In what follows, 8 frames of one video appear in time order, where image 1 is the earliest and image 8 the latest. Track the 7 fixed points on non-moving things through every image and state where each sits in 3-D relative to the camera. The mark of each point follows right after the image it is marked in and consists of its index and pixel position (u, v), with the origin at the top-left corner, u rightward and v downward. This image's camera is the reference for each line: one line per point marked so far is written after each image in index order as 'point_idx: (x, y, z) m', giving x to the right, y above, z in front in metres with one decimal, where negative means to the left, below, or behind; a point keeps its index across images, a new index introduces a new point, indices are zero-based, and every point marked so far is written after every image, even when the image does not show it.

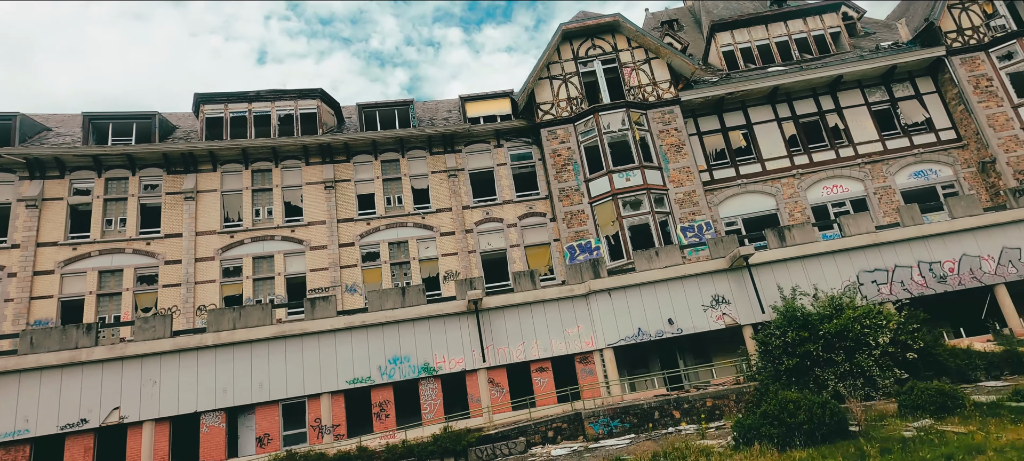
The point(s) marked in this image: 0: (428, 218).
0: (-3.1, +0.4, +19.6) m
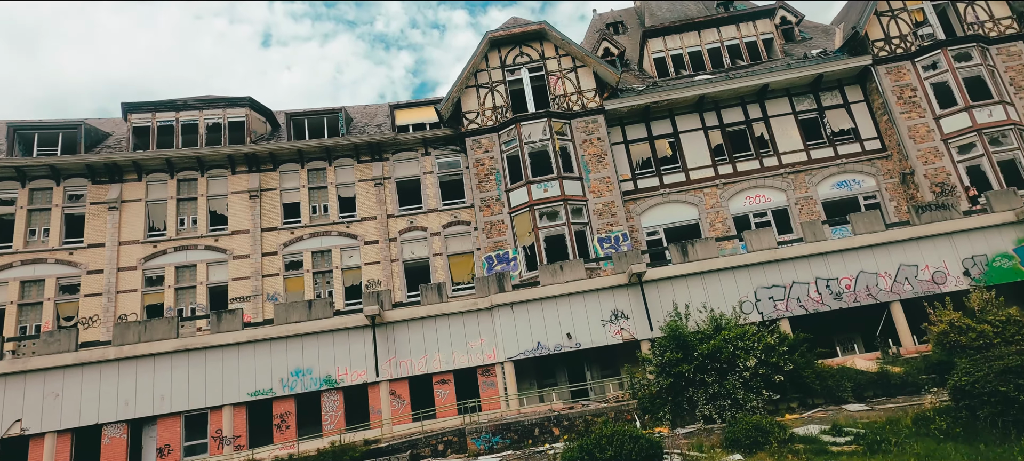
0: (-5.9, +0.1, +19.8) m
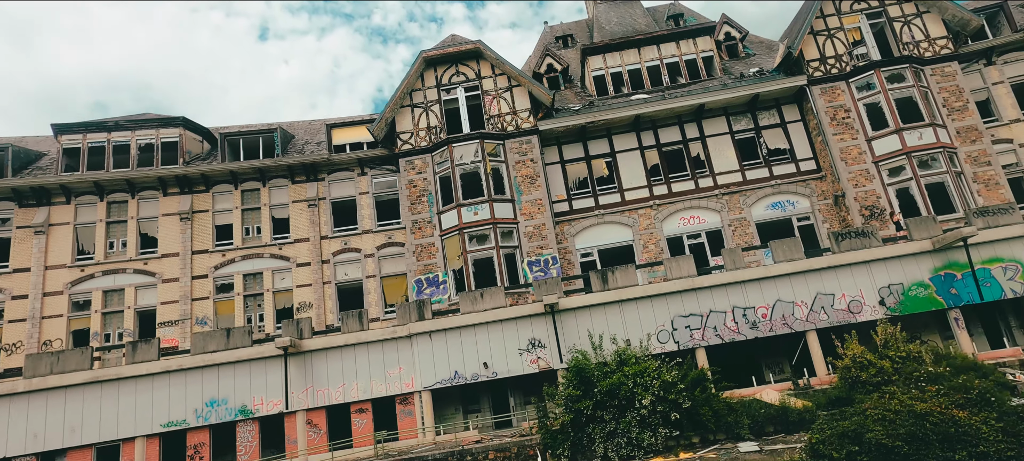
0: (-8.4, -0.7, +19.7) m
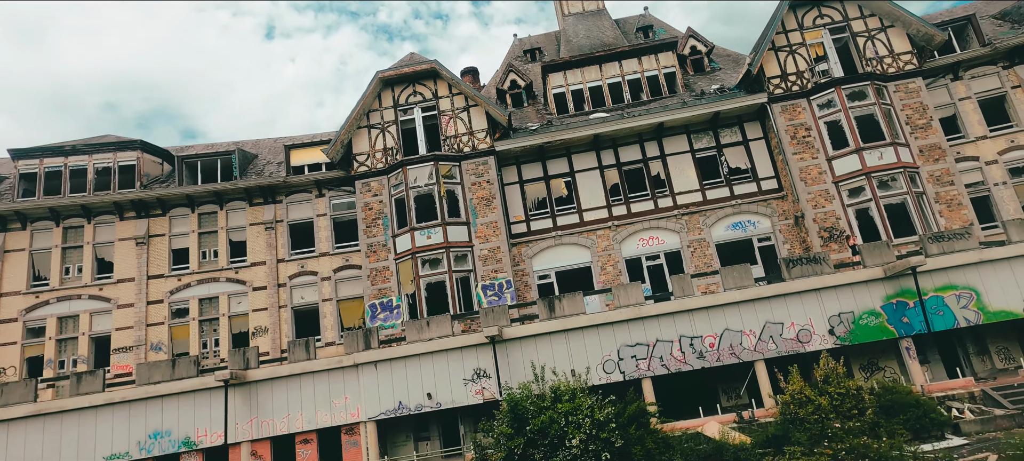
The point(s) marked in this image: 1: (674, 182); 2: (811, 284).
0: (-10.0, -1.6, +19.7) m
1: (+6.0, +1.8, +19.8) m
2: (+8.5, -1.5, +15.2) m
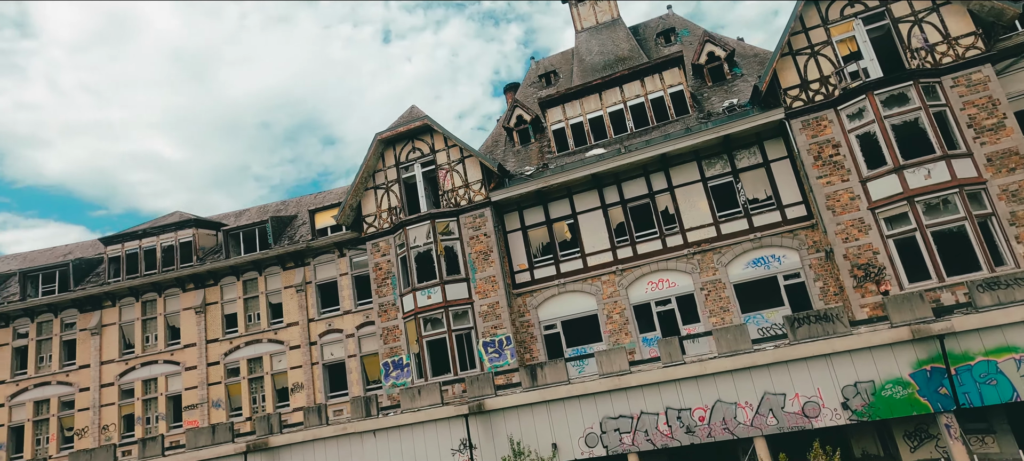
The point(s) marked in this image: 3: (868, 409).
0: (-9.4, -4.2, +21.6) m
1: (+5.8, +0.5, +18.0) m
2: (+7.5, -2.9, +13.1) m
3: (+8.4, -4.2, +12.6) m
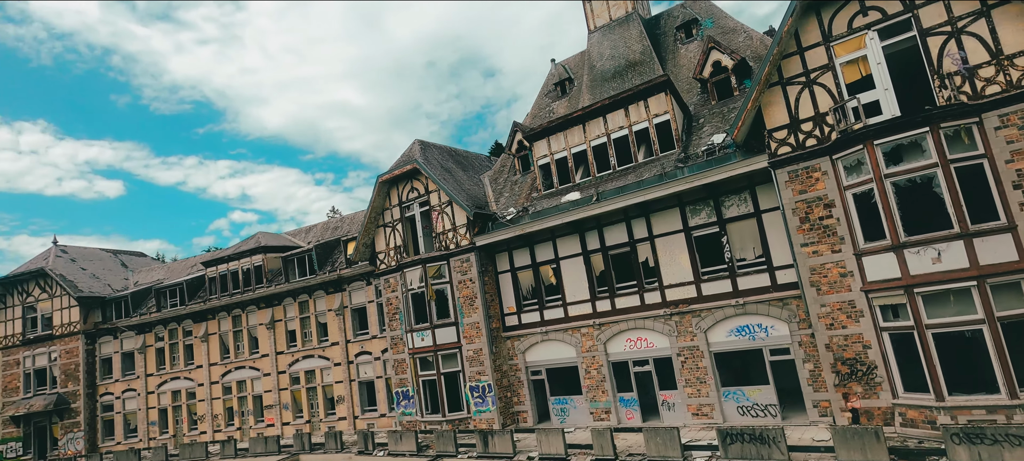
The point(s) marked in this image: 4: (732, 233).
0: (-8.6, -5.5, +24.6) m
1: (+4.6, -1.2, +16.0) m
2: (+5.0, -5.2, +11.3) m
3: (+5.8, -6.5, +10.8) m
4: (+6.2, -0.1, +15.0) m
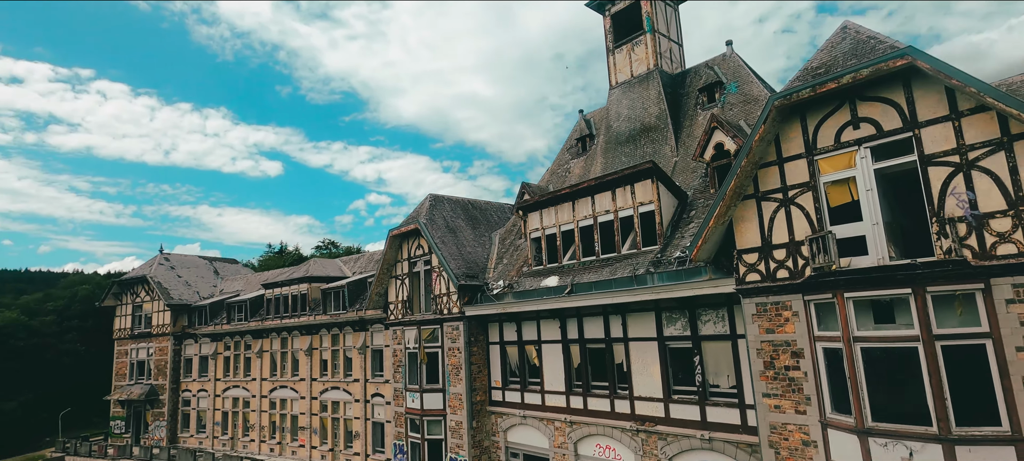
0: (-7.8, -7.5, +25.8) m
1: (+3.3, -4.0, +14.4) m
2: (+2.5, -8.0, +9.8) m
3: (+3.1, -9.4, +9.2) m
4: (+4.7, -3.0, +13.0) m
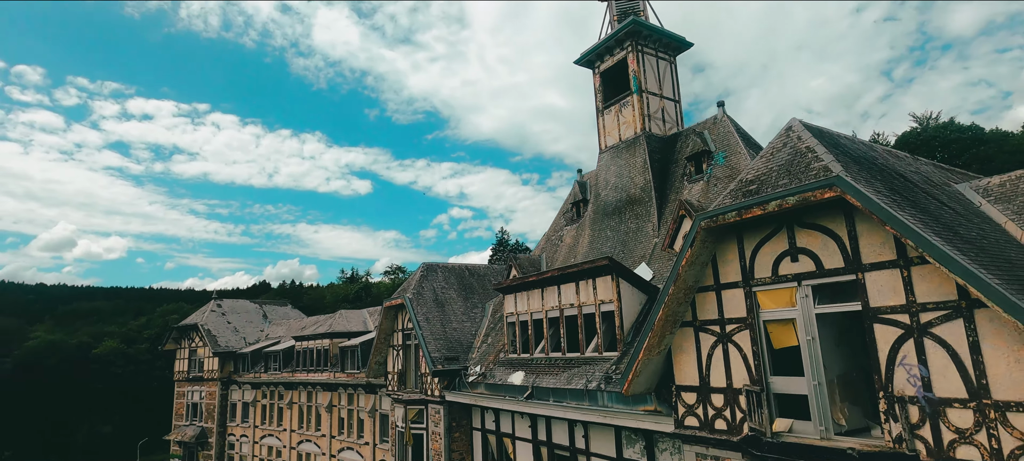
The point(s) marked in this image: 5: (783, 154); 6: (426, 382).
0: (-7.2, -10.4, +25.6) m
1: (+2.1, -6.5, +12.9) m
2: (+0.6, -10.5, +8.4) m
3: (+1.1, -11.8, +7.6) m
4: (+3.2, -5.4, +11.3) m
5: (+4.3, +1.2, +8.6) m
6: (-3.0, -5.3, +19.0) m
